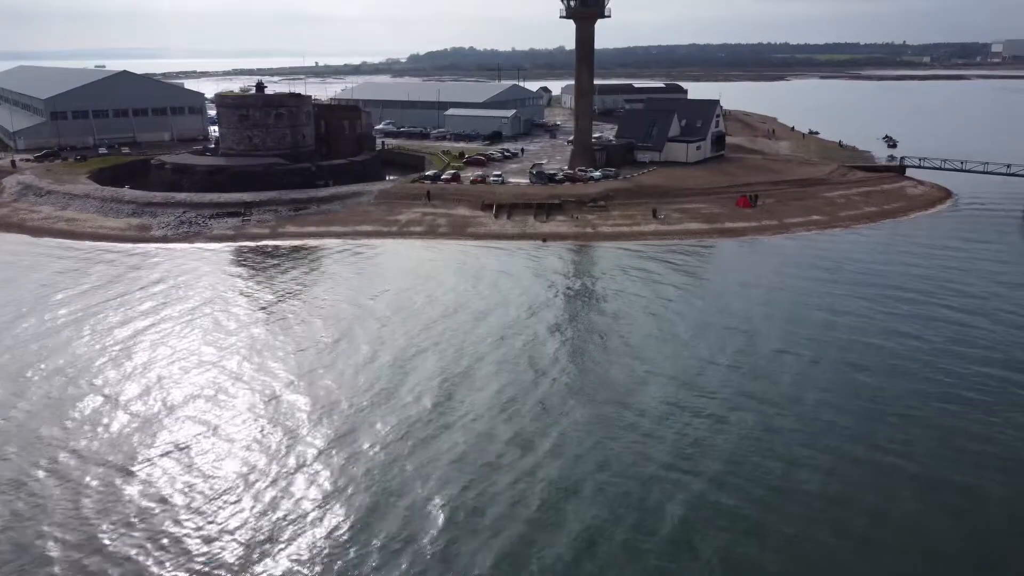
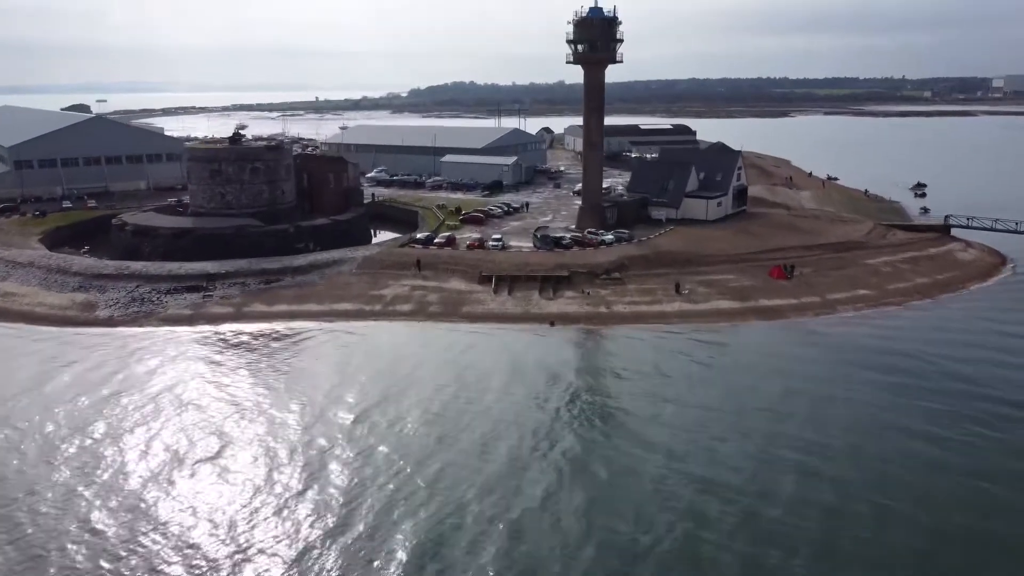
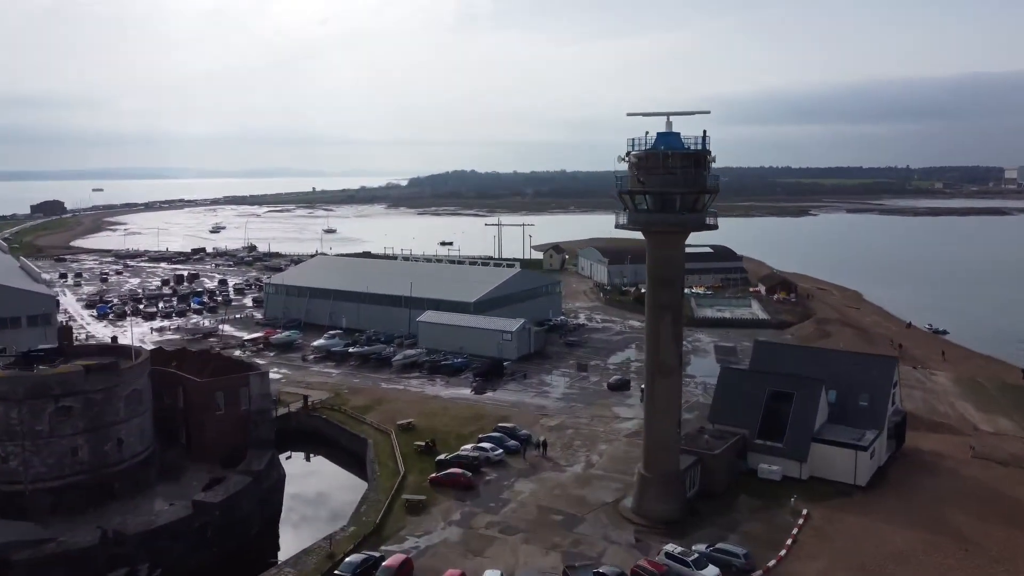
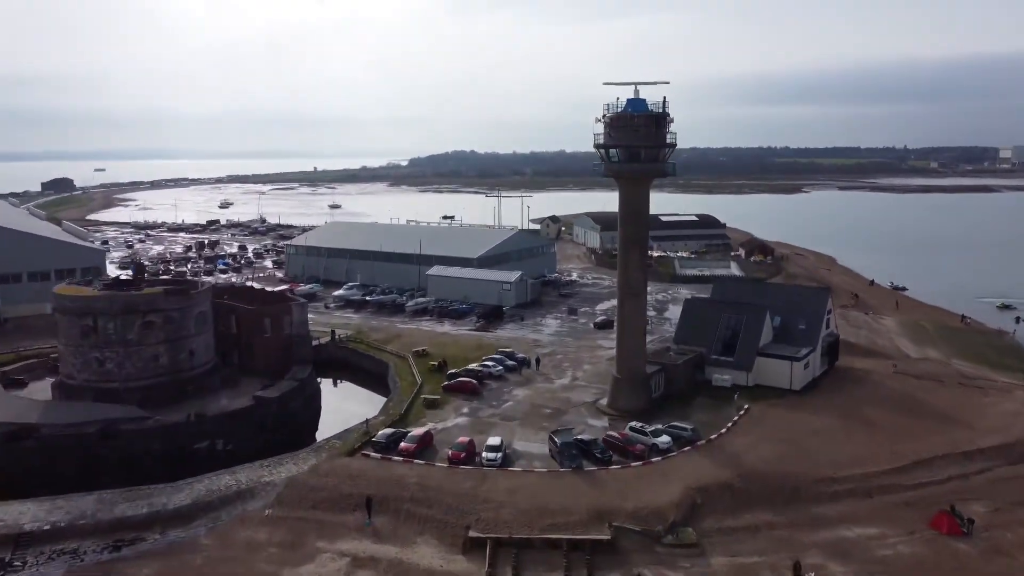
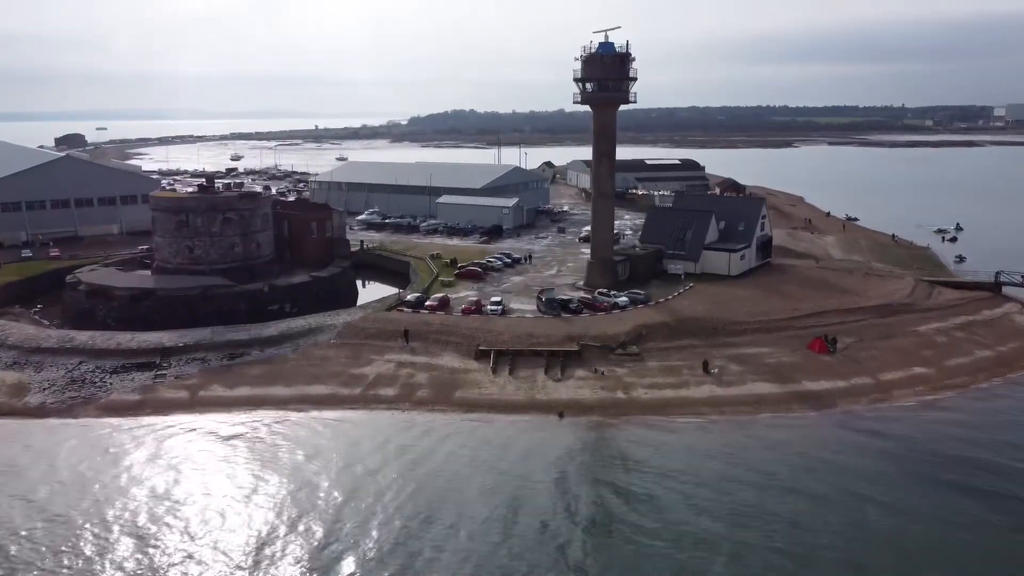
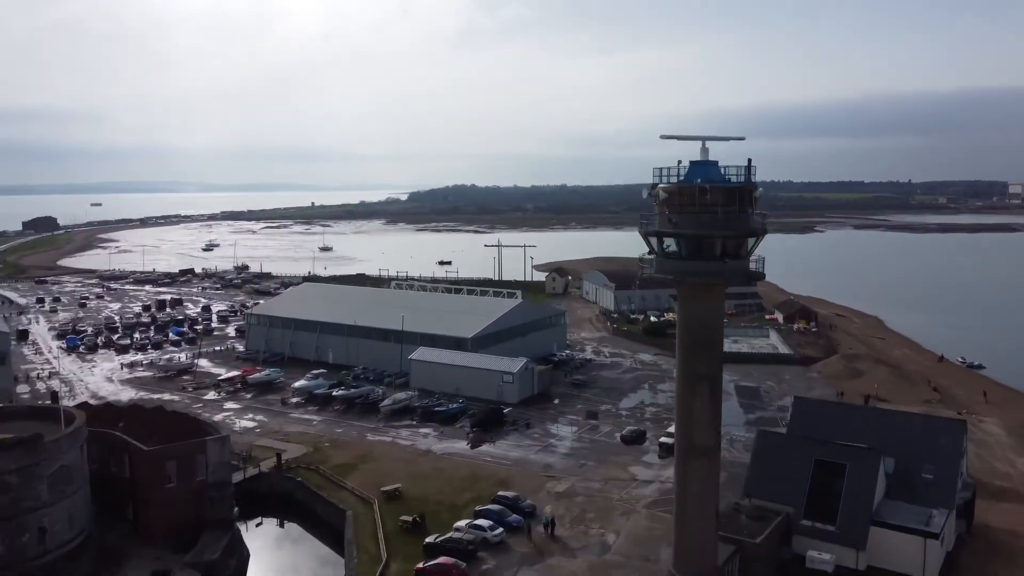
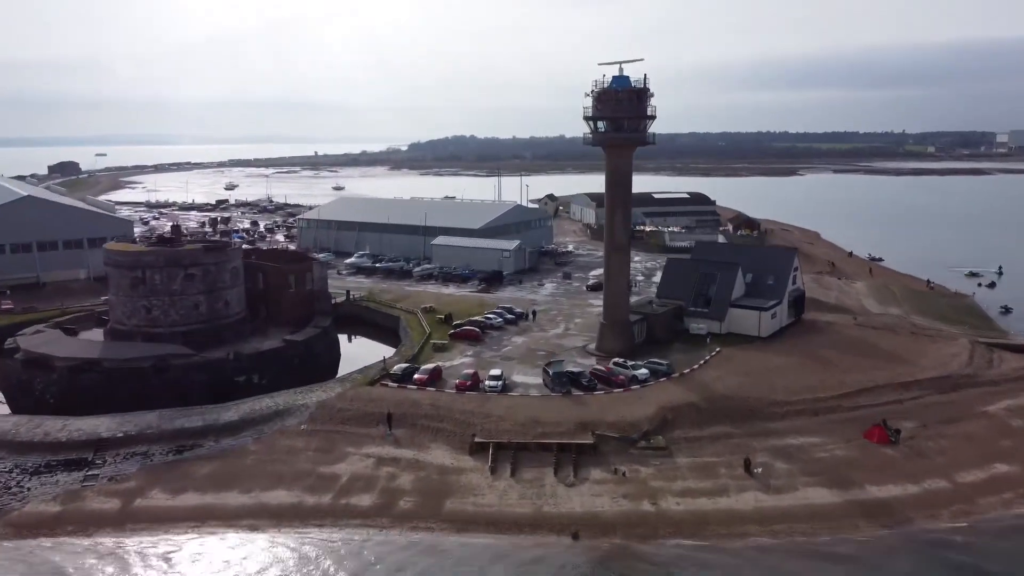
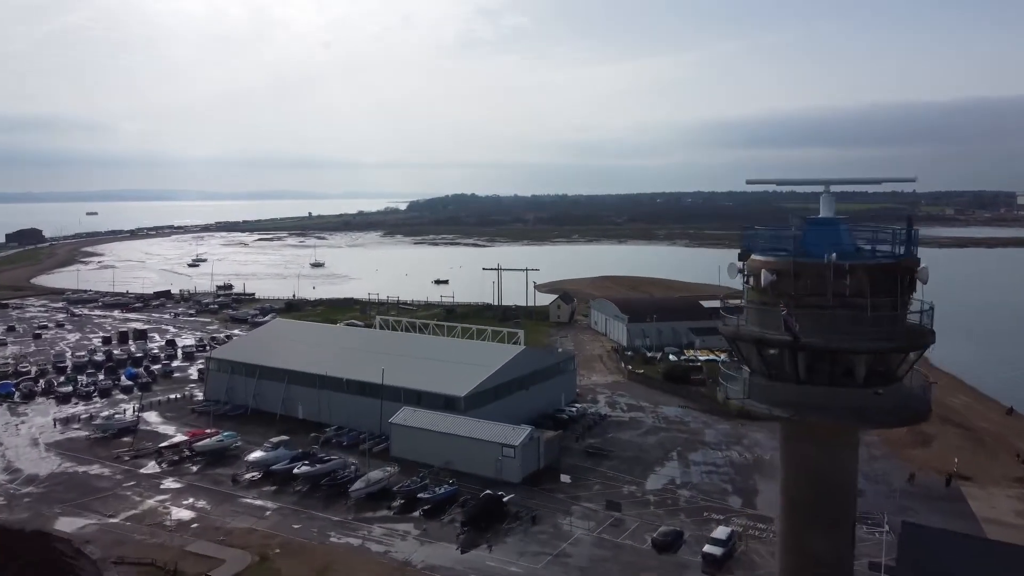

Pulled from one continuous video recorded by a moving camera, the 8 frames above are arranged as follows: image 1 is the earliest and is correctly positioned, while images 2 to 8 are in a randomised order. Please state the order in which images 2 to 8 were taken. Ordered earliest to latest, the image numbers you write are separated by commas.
2, 5, 7, 4, 3, 6, 8
